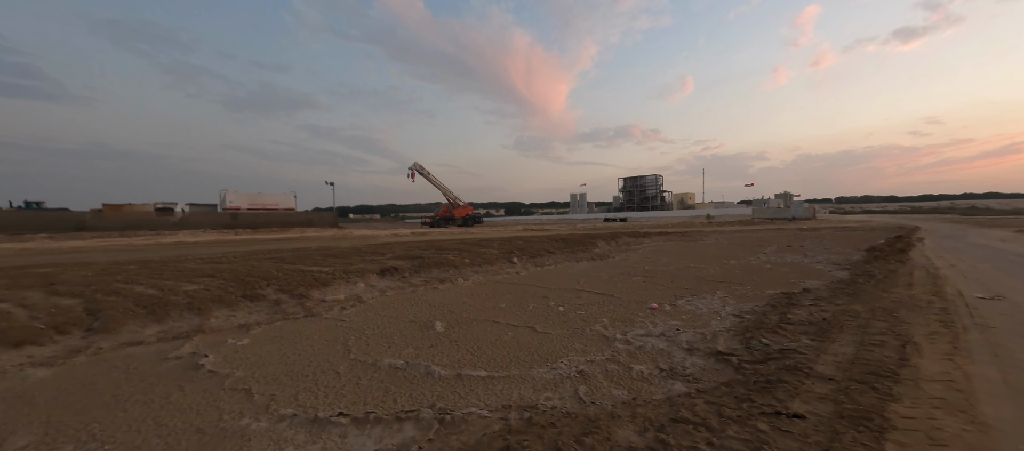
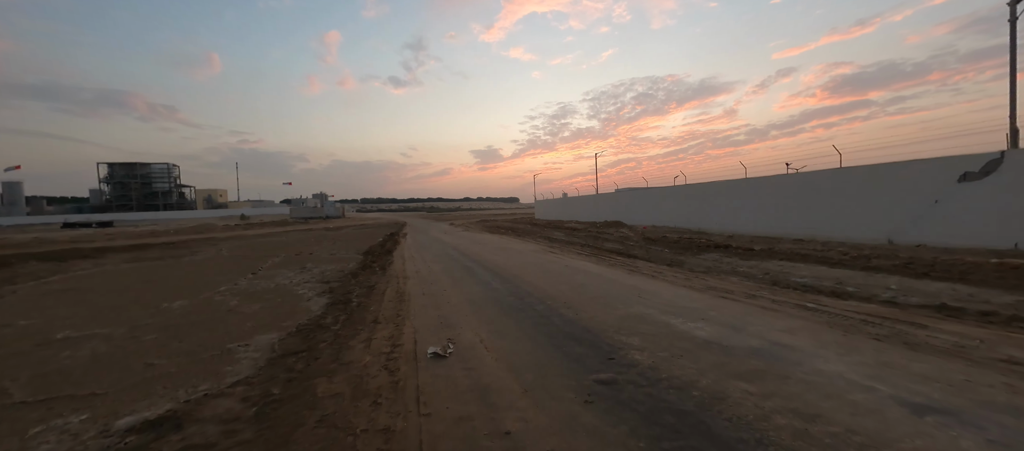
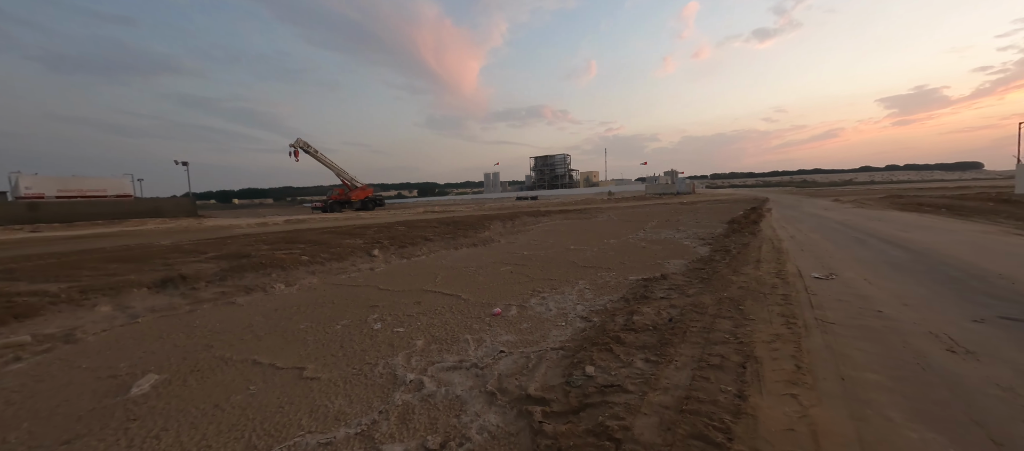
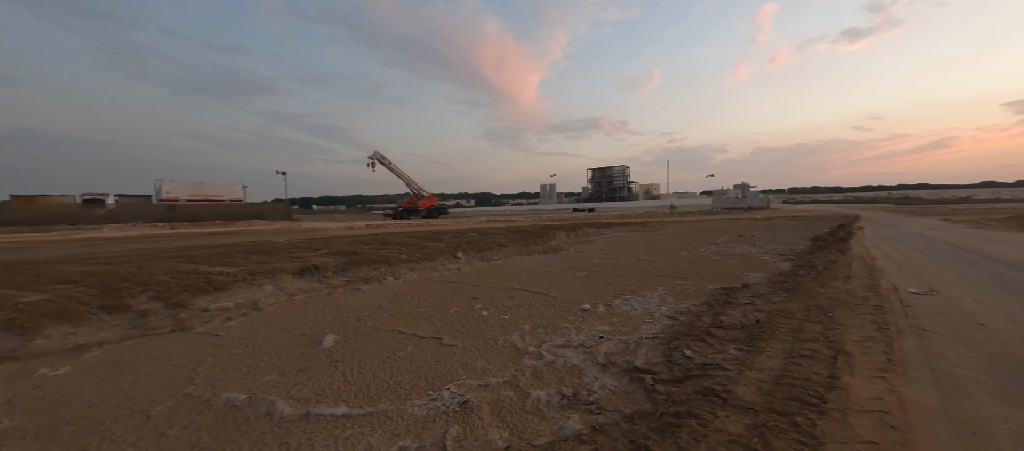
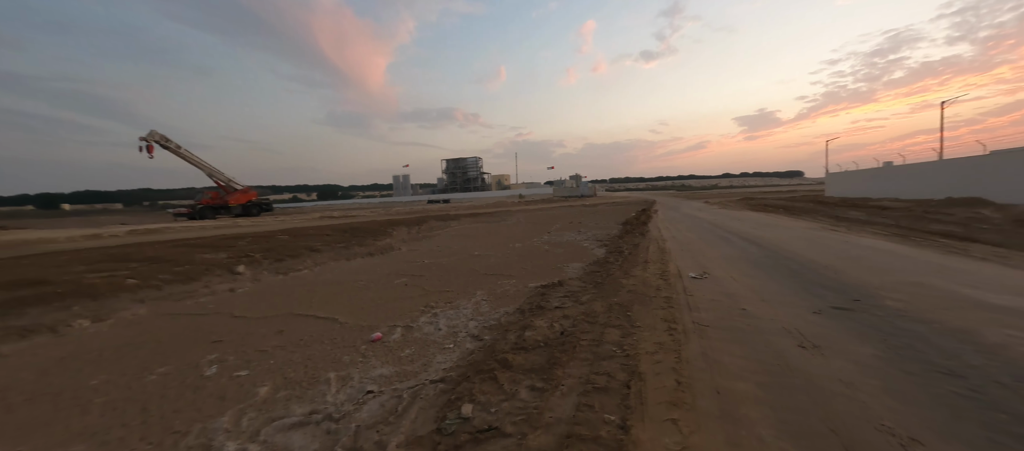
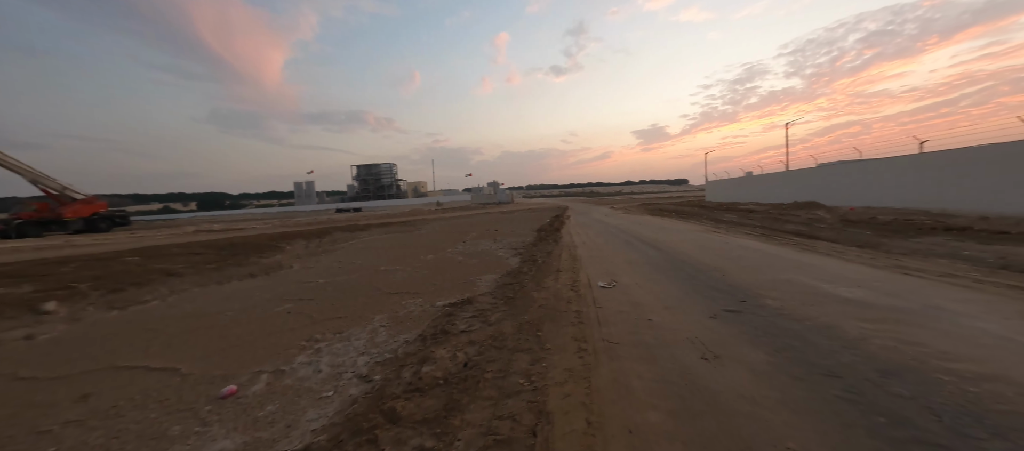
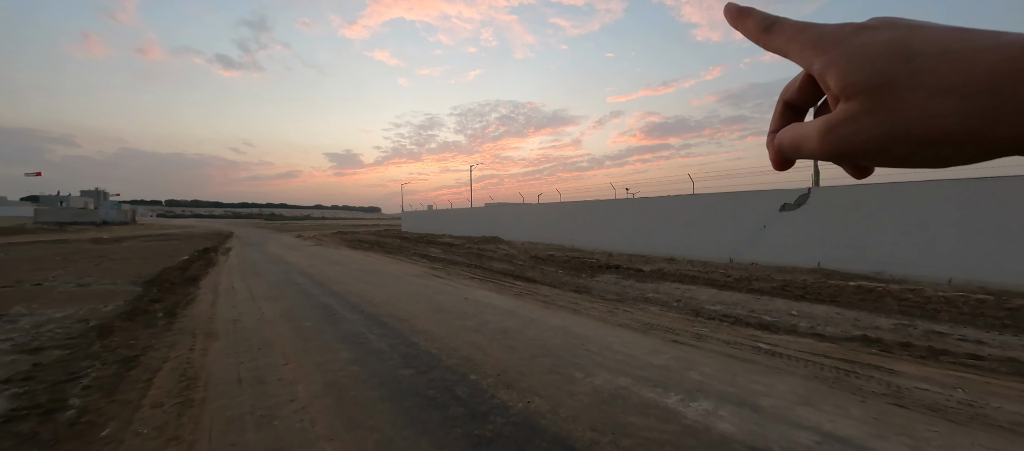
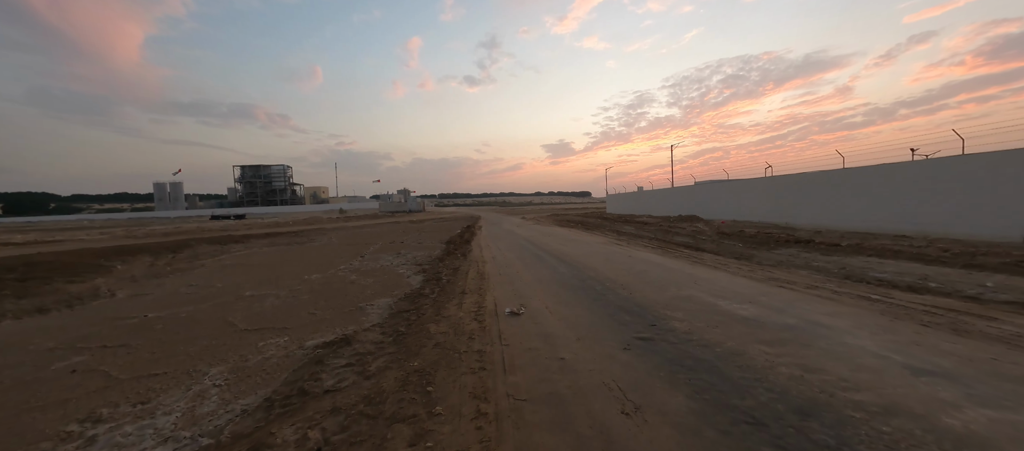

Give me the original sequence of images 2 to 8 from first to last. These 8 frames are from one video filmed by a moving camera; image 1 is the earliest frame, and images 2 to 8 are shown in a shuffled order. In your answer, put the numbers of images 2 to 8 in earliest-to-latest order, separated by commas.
4, 3, 5, 6, 8, 2, 7
